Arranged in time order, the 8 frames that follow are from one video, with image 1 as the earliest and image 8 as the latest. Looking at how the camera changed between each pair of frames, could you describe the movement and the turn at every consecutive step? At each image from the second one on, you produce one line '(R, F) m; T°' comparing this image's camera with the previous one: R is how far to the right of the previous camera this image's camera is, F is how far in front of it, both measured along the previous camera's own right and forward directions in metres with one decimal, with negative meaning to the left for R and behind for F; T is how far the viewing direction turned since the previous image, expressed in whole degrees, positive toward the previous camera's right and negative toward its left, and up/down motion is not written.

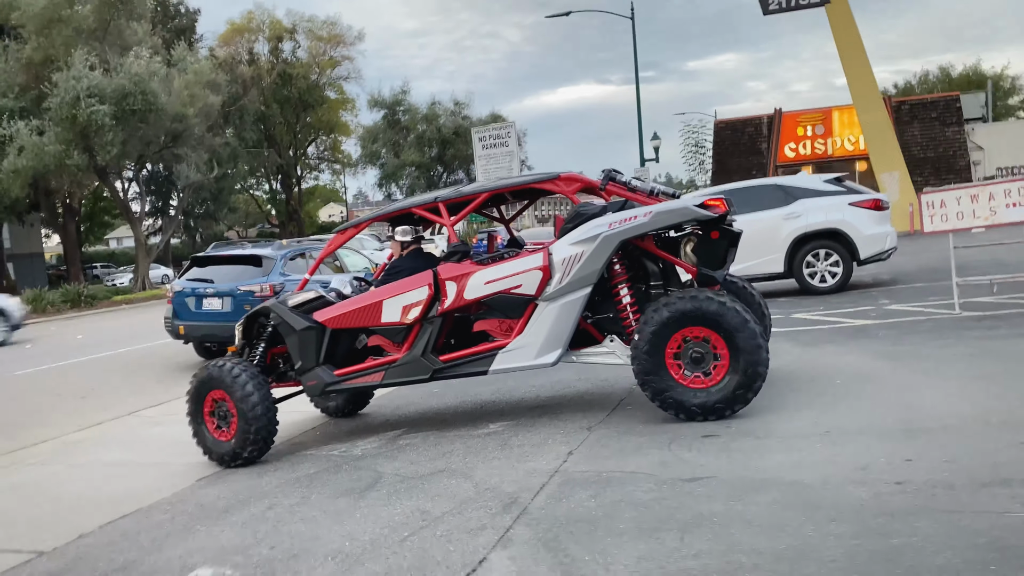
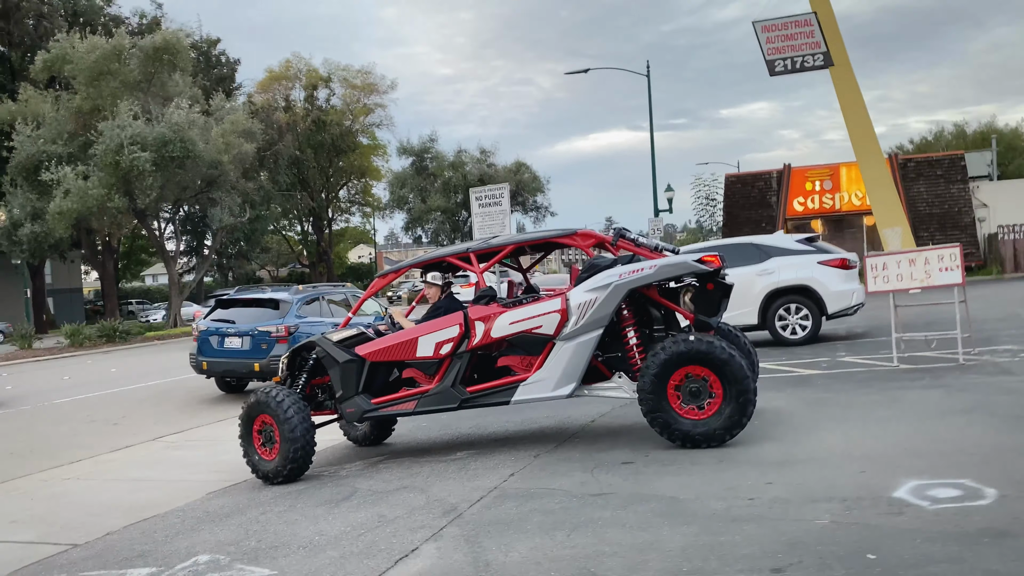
(+0.5, -1.1) m; -2°
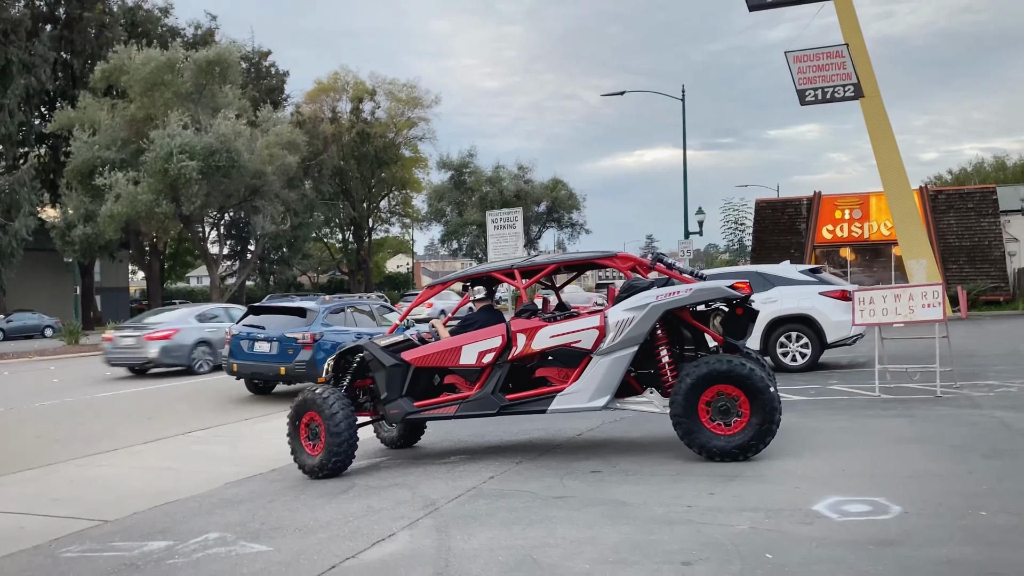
(+0.4, -0.7) m; -3°
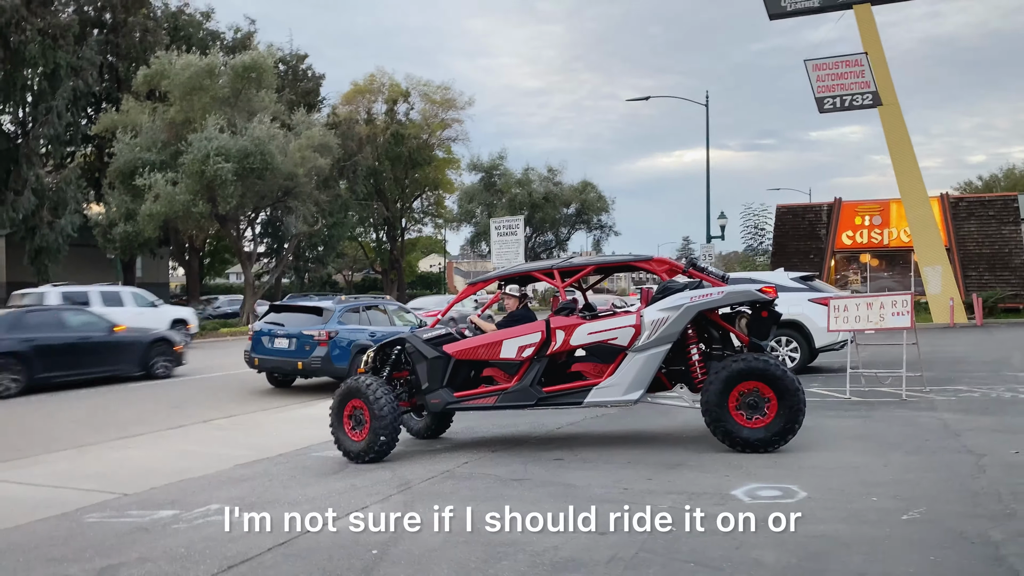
(+0.6, -0.8) m; -2°
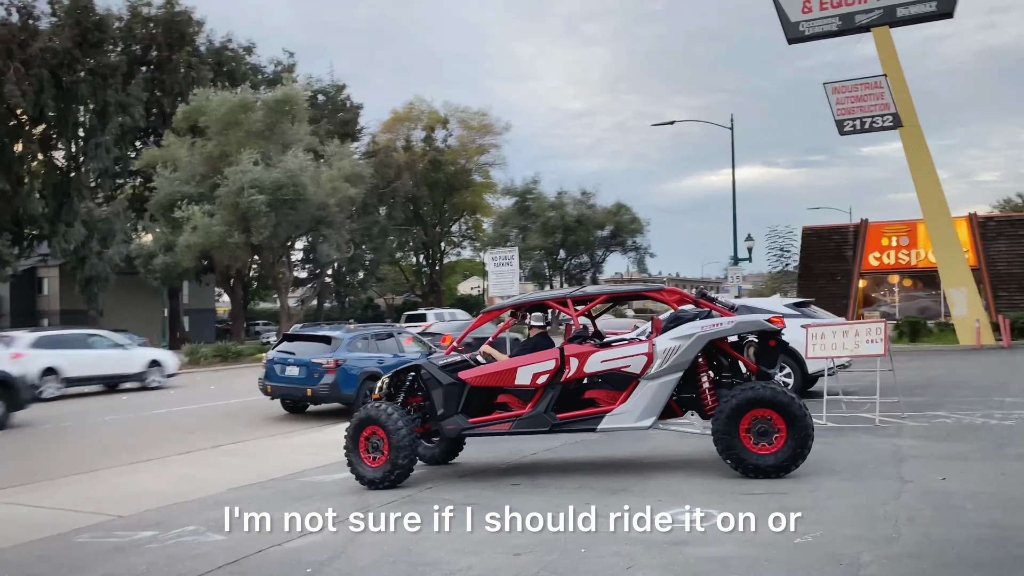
(+0.8, -0.5) m; -3°
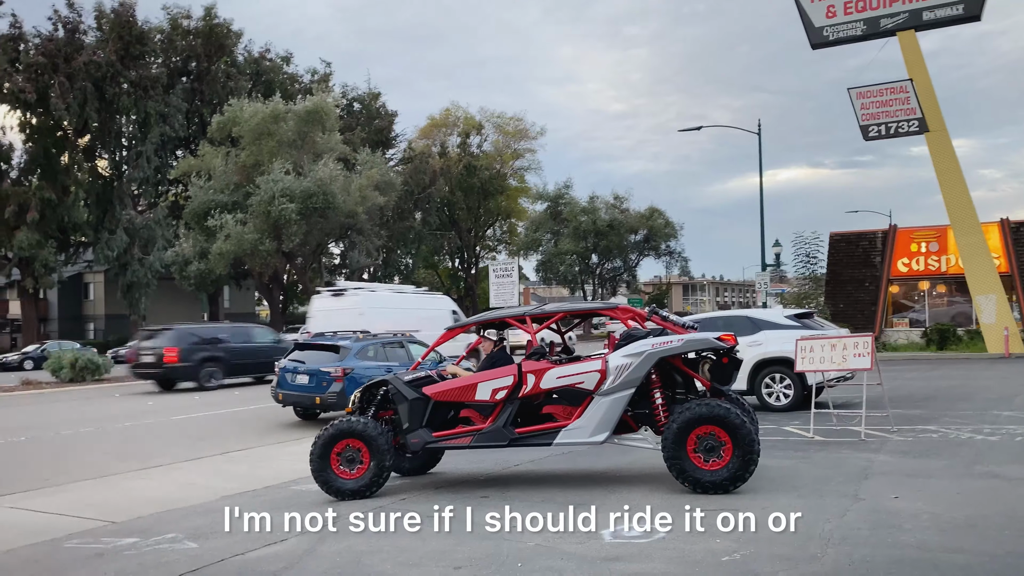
(+0.7, -0.2) m; -3°
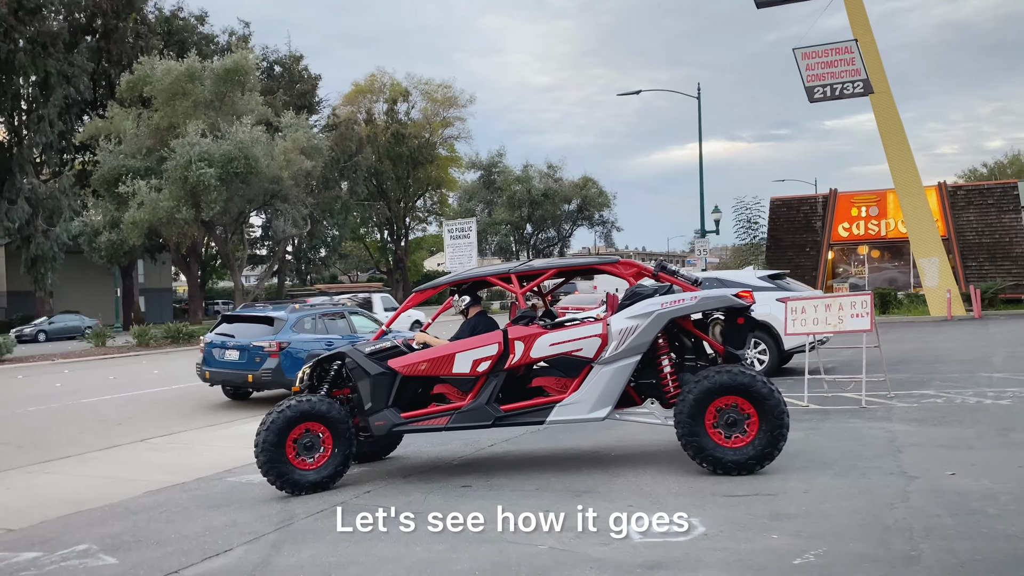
(-0.5, +1.3) m; +5°
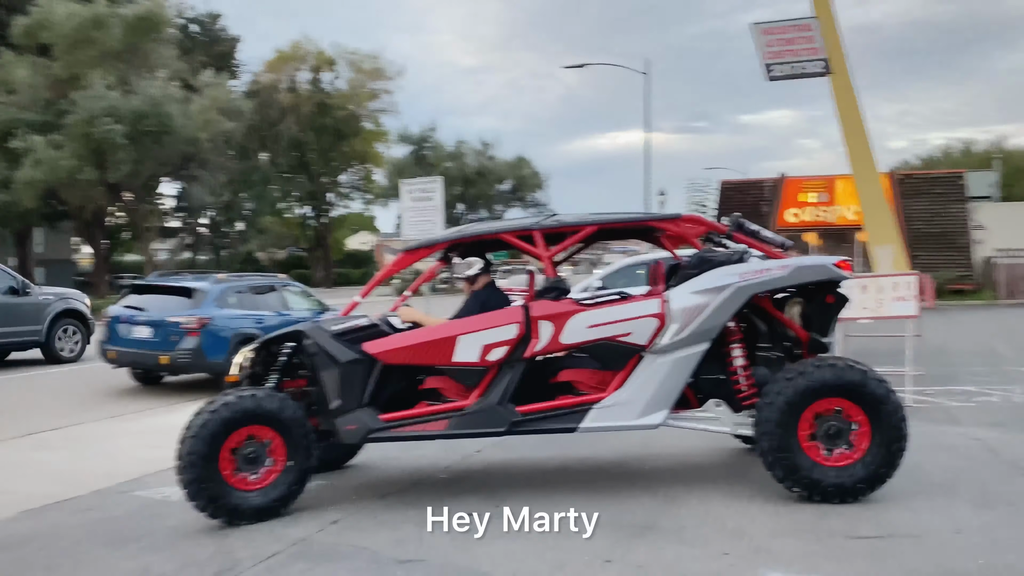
(-0.7, +1.9) m; +5°
